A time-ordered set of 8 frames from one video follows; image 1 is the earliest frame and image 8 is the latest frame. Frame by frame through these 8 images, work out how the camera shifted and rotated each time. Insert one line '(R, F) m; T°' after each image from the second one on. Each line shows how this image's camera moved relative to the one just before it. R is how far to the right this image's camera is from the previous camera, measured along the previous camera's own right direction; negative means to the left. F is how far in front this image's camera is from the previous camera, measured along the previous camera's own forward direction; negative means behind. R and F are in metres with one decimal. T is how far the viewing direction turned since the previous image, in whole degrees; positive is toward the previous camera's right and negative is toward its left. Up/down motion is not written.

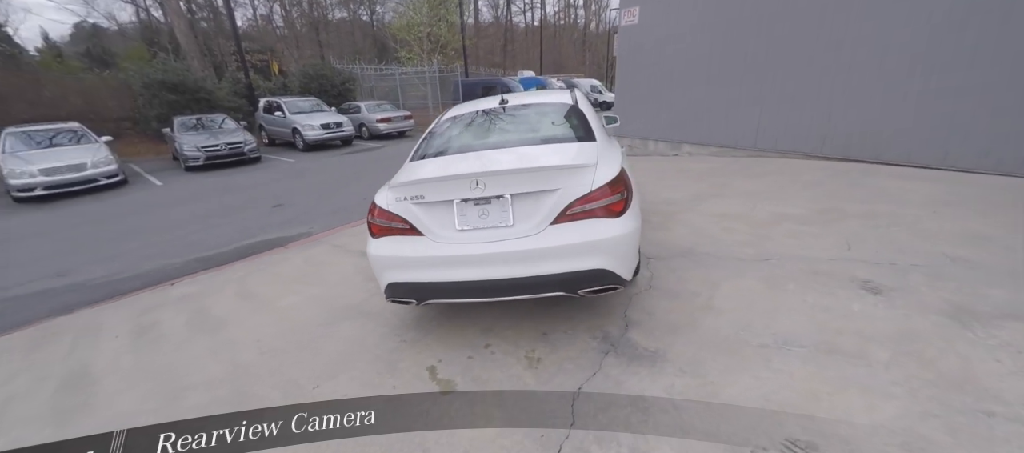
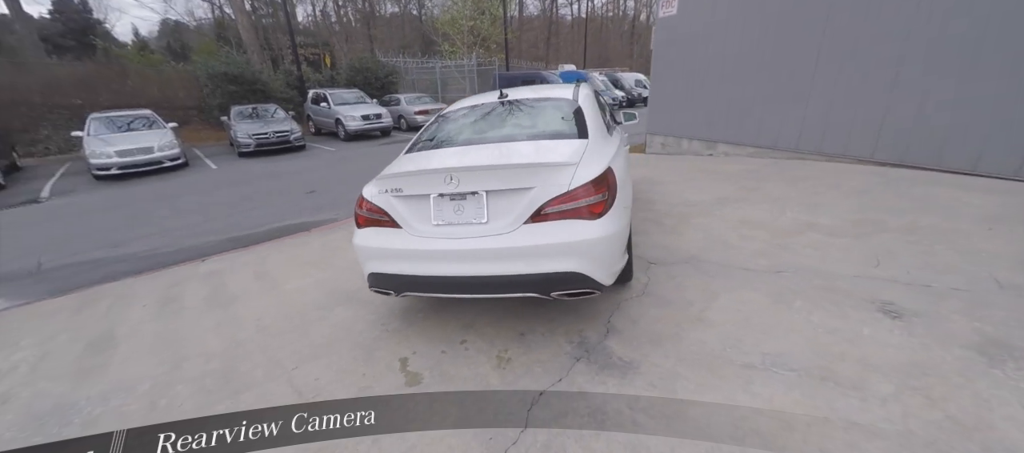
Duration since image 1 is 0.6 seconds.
(+0.4, +0.1) m; -6°
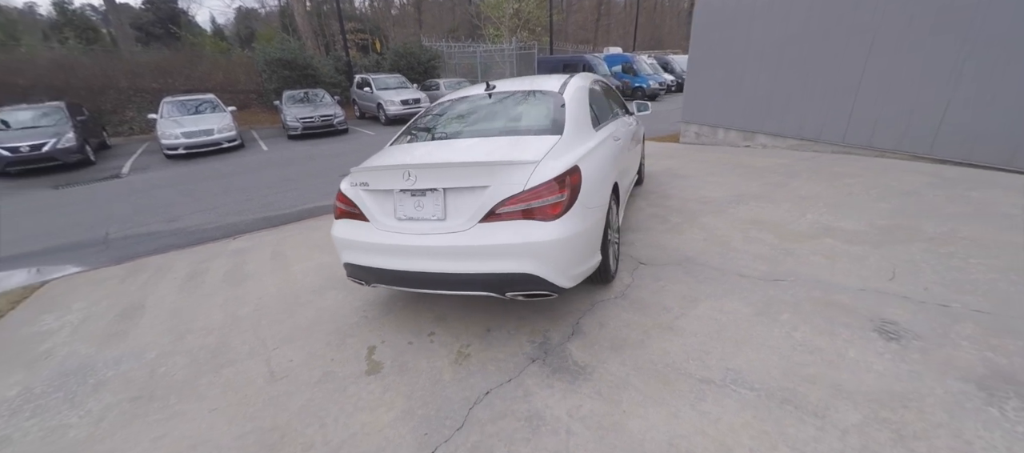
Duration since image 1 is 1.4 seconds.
(+0.5, +0.1) m; -7°
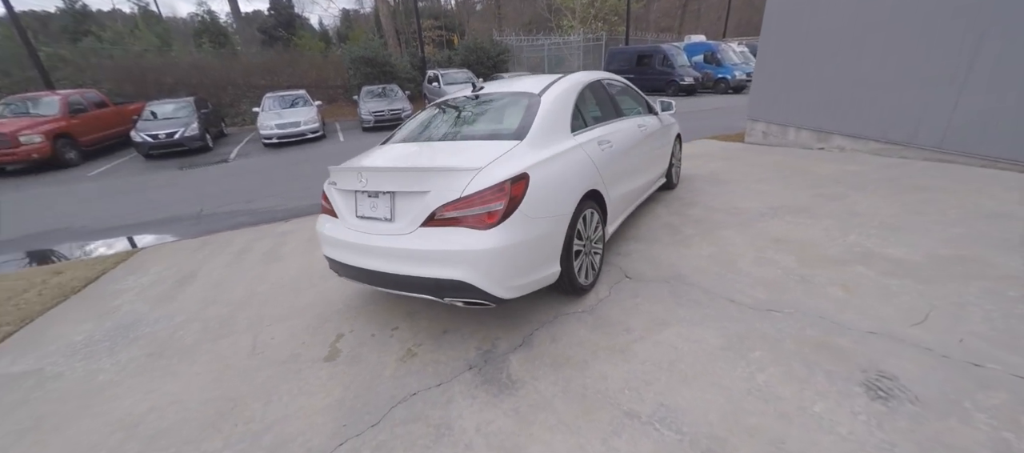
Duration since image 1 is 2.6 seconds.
(+0.8, +0.1) m; -11°
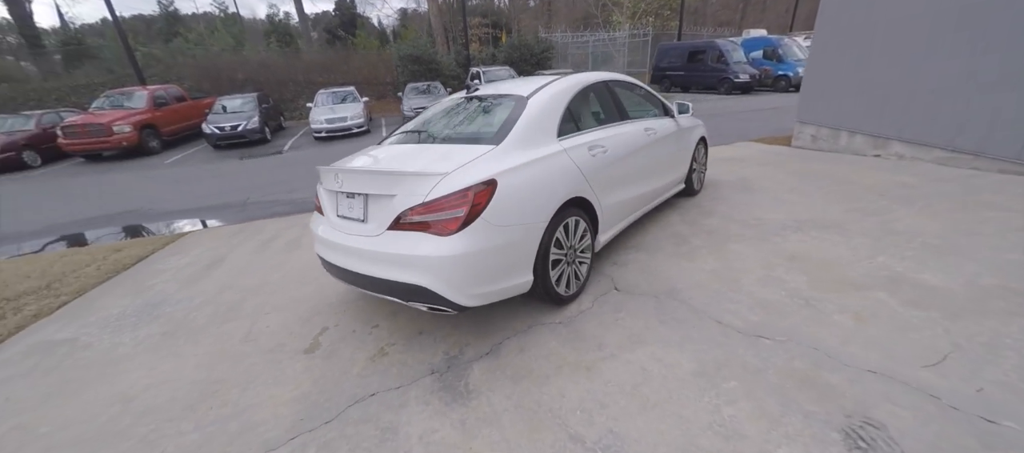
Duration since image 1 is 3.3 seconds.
(+0.5, +0.1) m; -7°
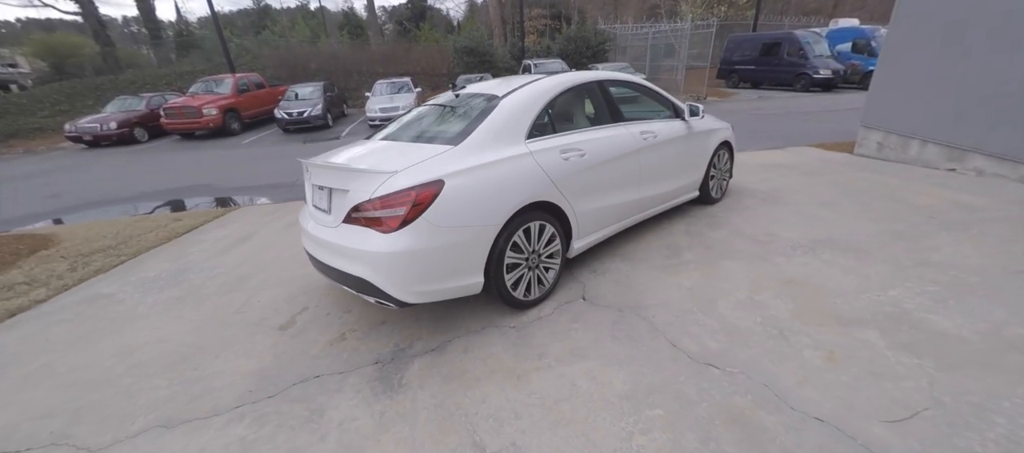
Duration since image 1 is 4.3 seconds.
(+0.7, +0.1) m; -9°
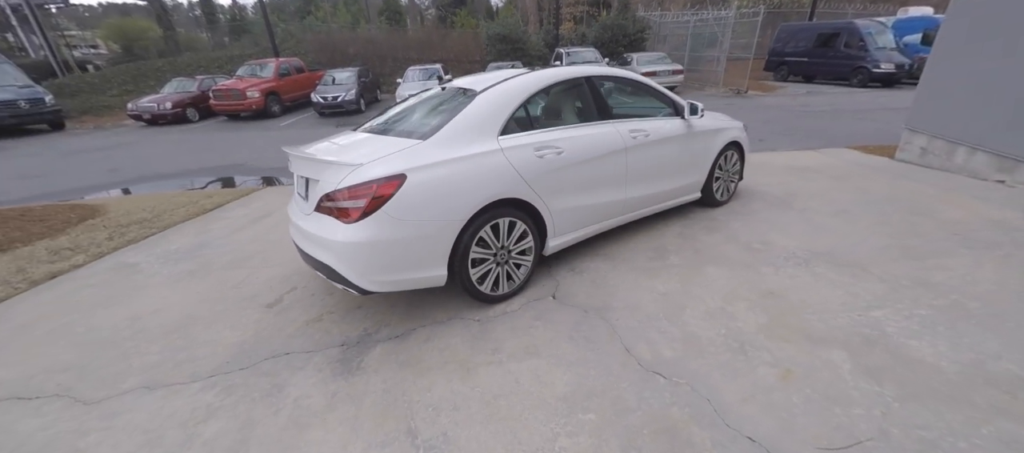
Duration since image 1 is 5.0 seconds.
(+0.4, 0.0) m; -5°
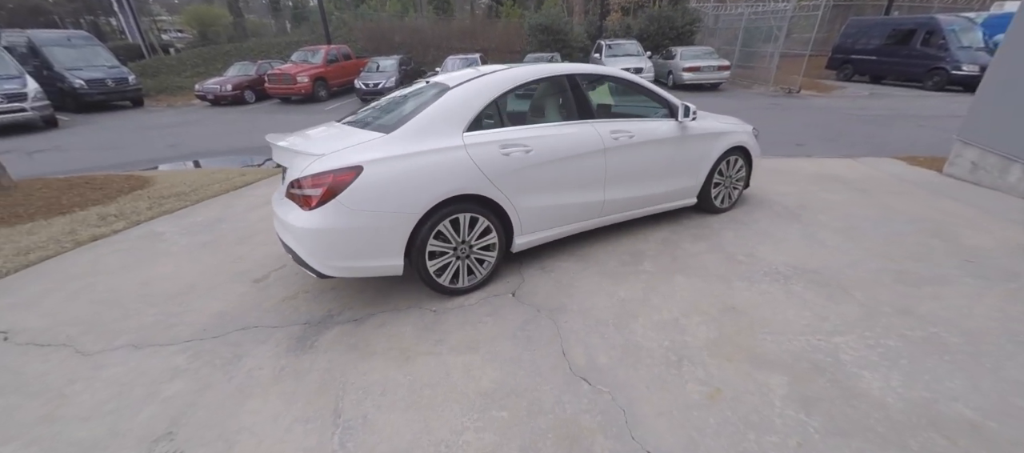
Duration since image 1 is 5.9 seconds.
(+0.6, 0.0) m; -7°
